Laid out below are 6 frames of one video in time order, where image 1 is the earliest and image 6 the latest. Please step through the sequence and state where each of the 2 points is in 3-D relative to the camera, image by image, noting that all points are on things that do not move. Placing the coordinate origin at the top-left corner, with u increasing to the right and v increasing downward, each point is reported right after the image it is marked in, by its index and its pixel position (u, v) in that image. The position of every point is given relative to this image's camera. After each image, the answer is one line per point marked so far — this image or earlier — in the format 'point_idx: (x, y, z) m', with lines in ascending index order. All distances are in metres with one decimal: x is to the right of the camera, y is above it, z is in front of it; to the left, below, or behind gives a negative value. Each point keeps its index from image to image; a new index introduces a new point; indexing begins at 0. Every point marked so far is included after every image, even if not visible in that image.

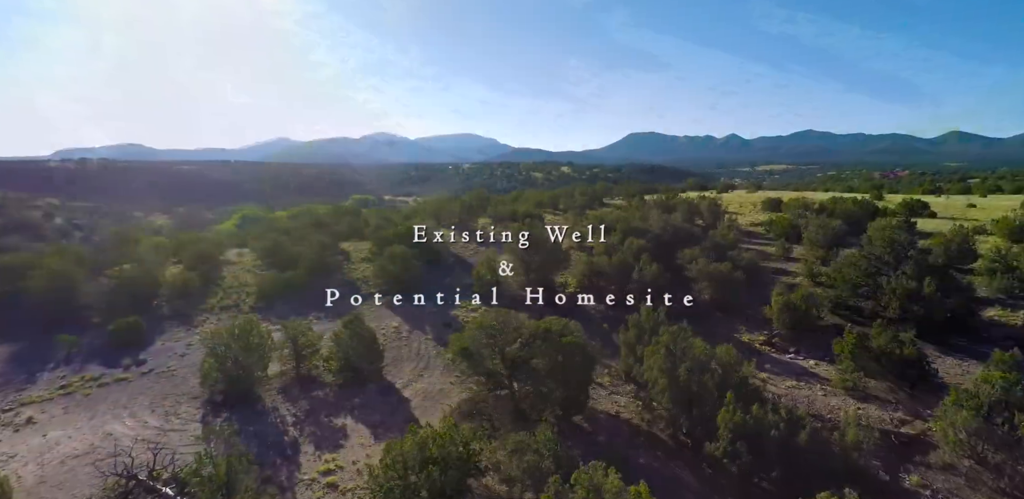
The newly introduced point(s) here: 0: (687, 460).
0: (+5.4, -6.5, +17.1) m
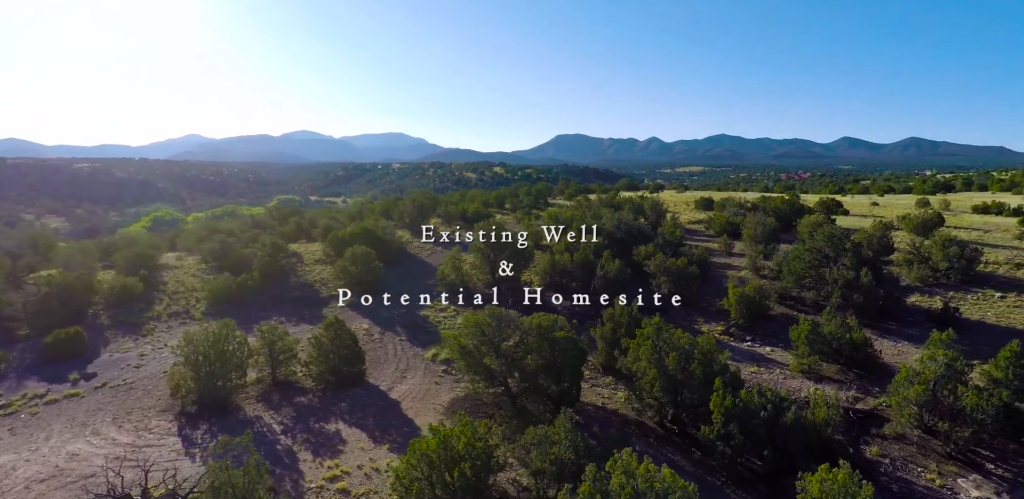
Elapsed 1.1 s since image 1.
0: (+5.4, -6.3, +18.1) m
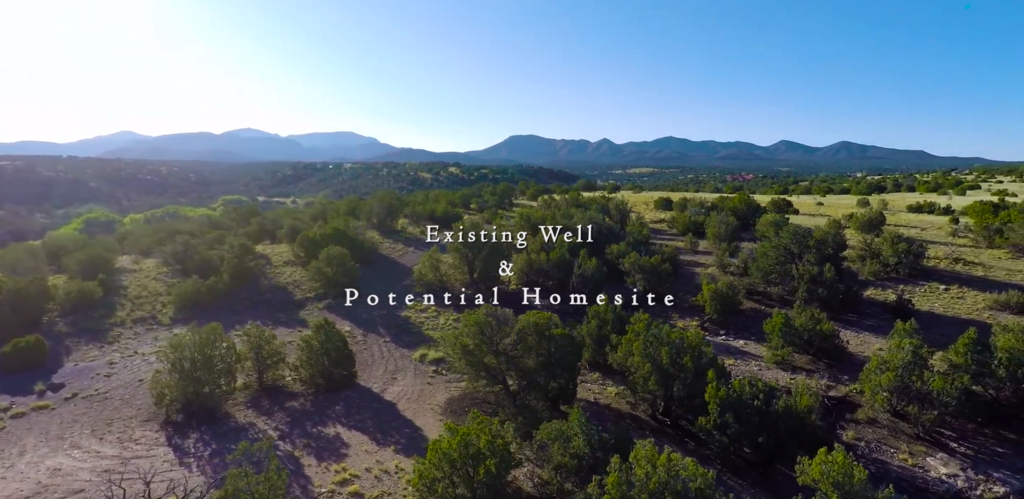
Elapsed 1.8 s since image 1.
0: (+5.4, -6.3, +18.7) m
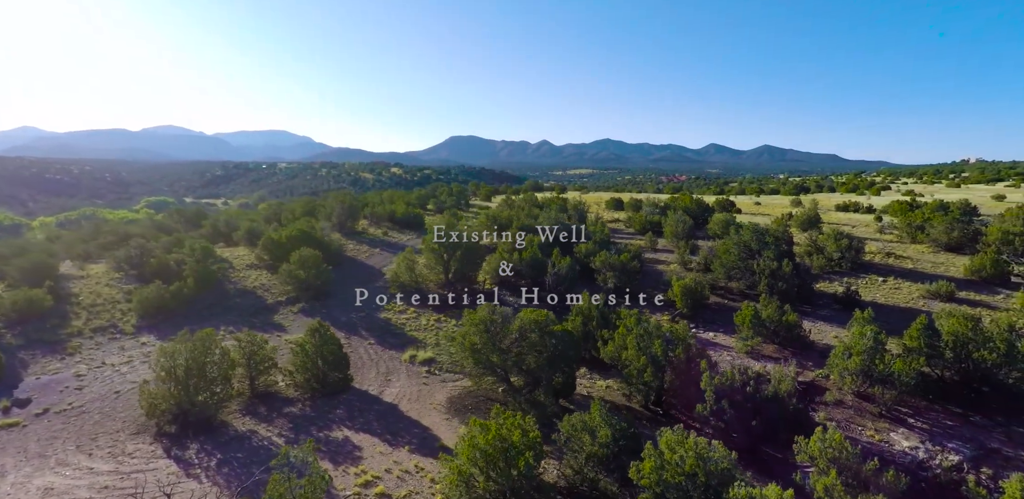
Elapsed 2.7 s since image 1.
0: (+5.5, -6.2, +19.7) m
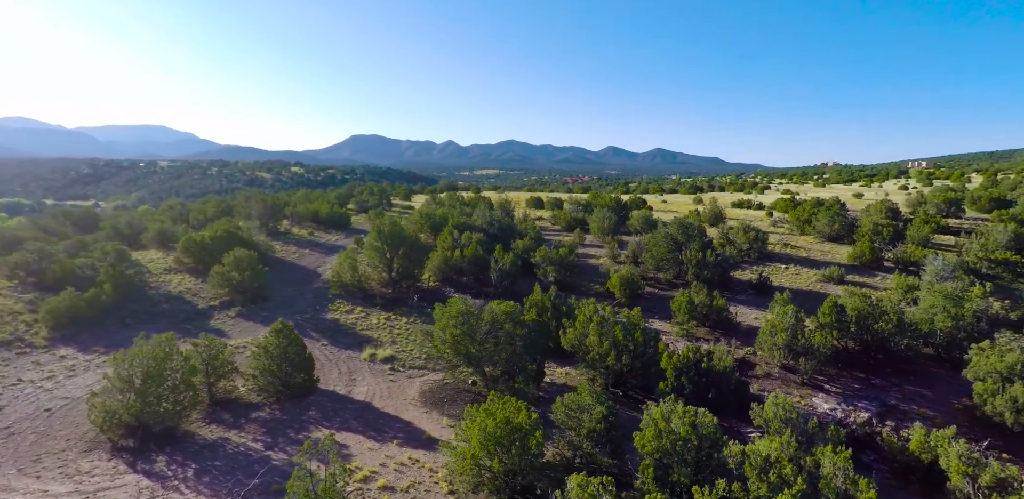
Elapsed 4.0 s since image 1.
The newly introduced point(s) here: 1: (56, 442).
0: (+4.4, -5.8, +21.0) m
1: (-13.0, -5.5, +15.8) m
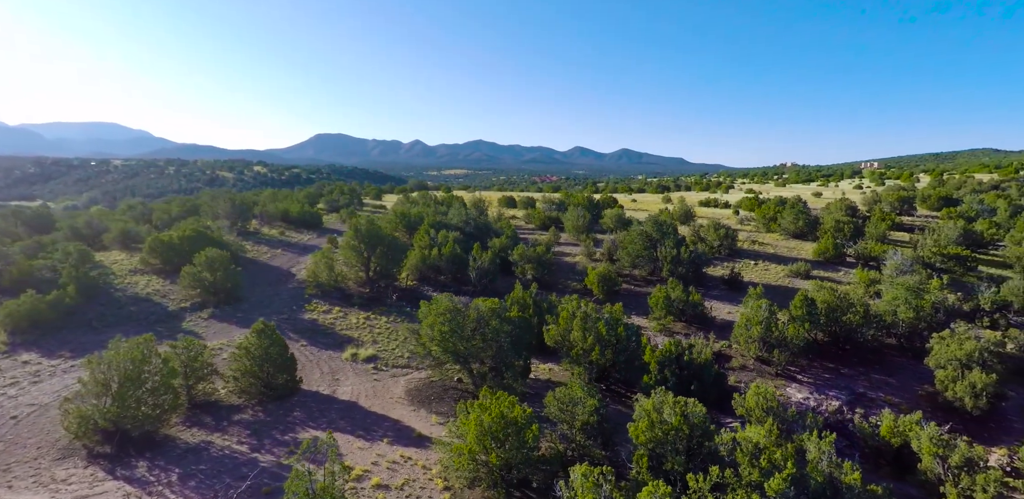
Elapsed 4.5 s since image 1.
0: (+3.9, -5.7, +21.3) m
1: (-13.2, -5.4, +15.1) m
